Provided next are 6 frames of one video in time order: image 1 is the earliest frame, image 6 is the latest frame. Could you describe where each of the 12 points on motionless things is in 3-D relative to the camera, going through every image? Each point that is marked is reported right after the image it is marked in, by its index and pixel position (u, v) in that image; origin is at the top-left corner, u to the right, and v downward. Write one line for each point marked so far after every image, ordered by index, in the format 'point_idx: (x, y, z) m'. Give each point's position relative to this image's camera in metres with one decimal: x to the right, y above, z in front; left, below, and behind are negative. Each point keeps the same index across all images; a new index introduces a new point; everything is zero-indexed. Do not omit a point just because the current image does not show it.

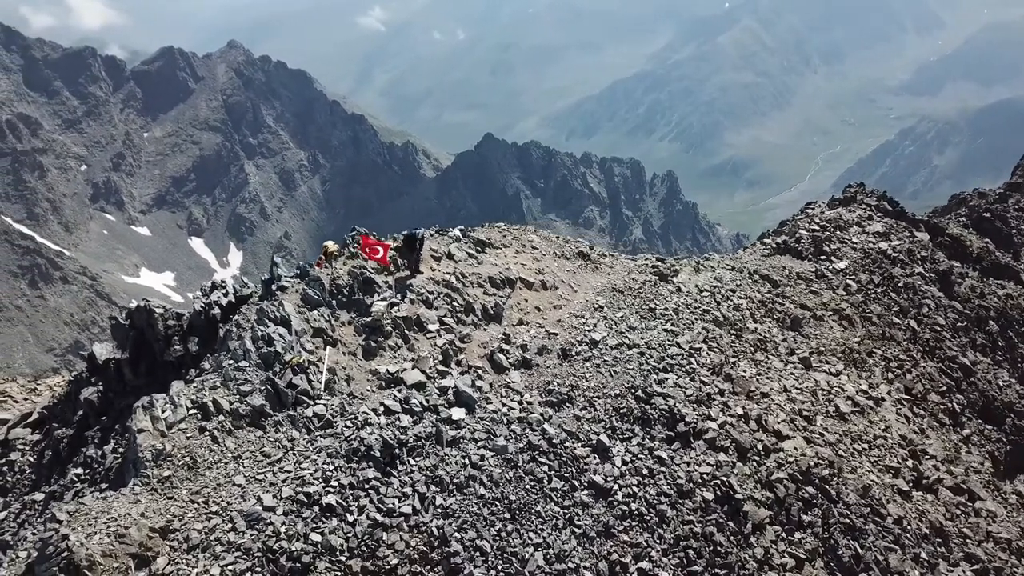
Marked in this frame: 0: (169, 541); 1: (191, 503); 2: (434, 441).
0: (-6.6, -4.9, +15.5) m
1: (-6.5, -4.3, +16.2) m
2: (-1.9, -3.7, +19.4) m
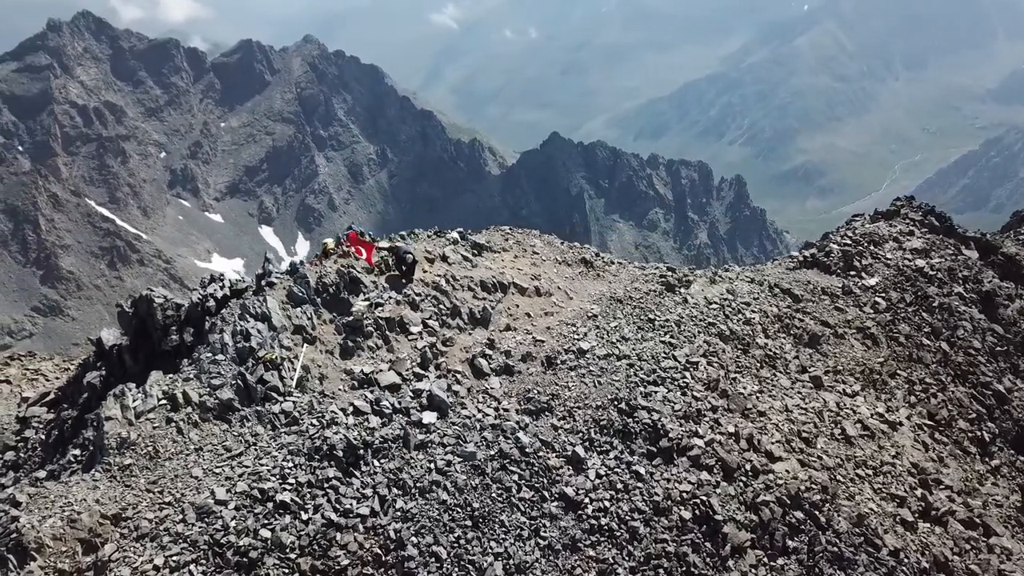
0: (-7.8, -4.7, +15.9) m
1: (-7.5, -4.2, +16.5) m
2: (-2.7, -3.8, +19.4) m
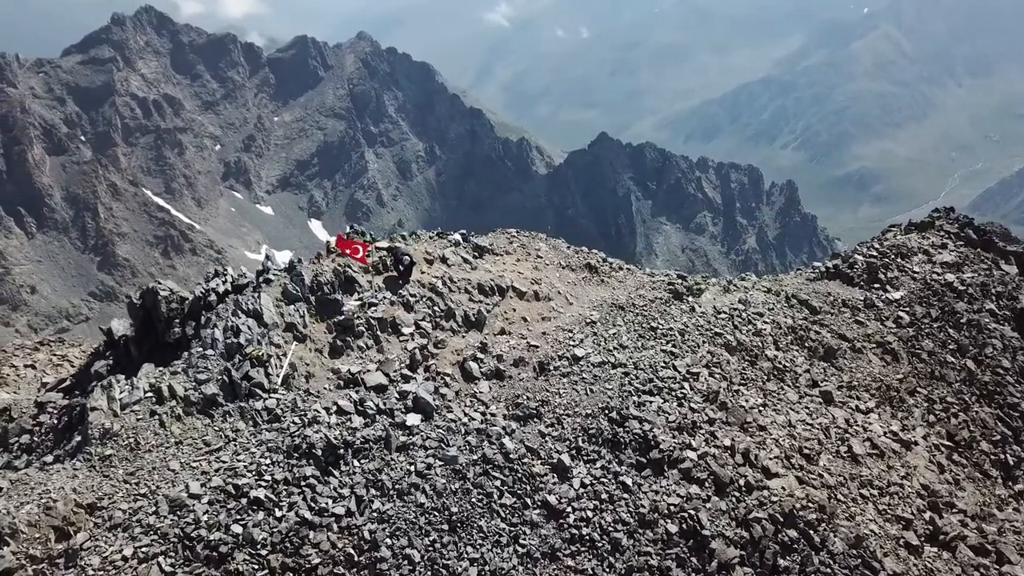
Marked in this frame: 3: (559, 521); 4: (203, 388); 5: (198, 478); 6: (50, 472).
0: (-8.4, -4.6, +16.2) m
1: (-8.2, -4.1, +16.8) m
2: (-3.1, -3.8, +19.5) m
3: (+1.2, -5.7, +19.7) m
4: (-7.4, -2.4, +19.2) m
5: (-6.8, -4.1, +17.2) m
6: (-10.0, -4.0, +17.2) m
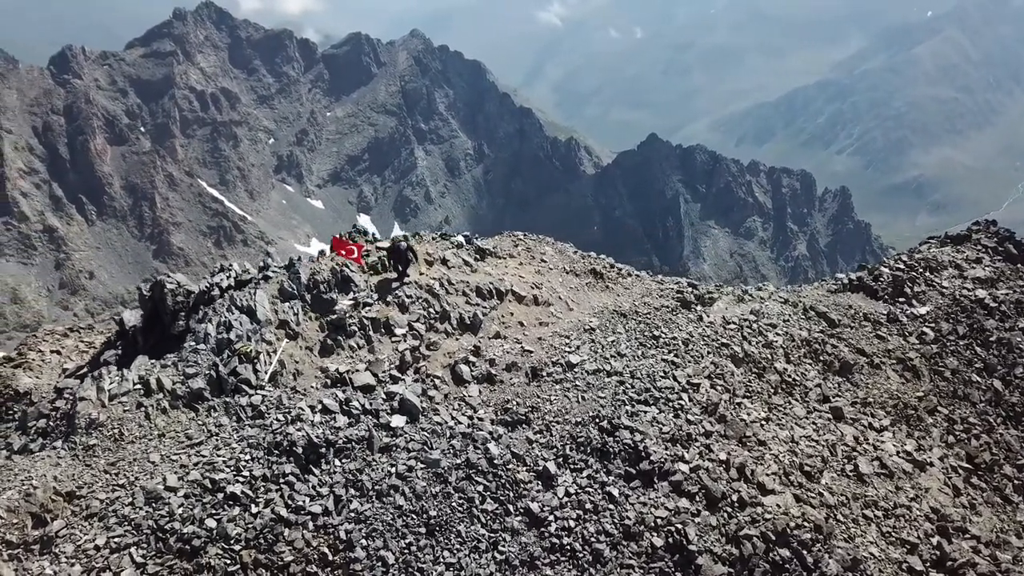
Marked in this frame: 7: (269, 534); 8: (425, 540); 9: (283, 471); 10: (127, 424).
0: (-9.1, -4.5, +16.5) m
1: (-8.7, -4.0, +17.2) m
2: (-3.6, -3.8, +19.5) m
3: (+0.7, -5.9, +19.5) m
4: (-7.8, -2.3, +19.5) m
5: (-7.3, -4.0, +17.5) m
6: (-10.5, -3.8, +17.7) m
7: (-5.2, -5.3, +17.2) m
8: (-2.0, -5.8, +18.3) m
9: (-5.2, -4.2, +18.3) m
10: (-8.8, -3.1, +18.2) m
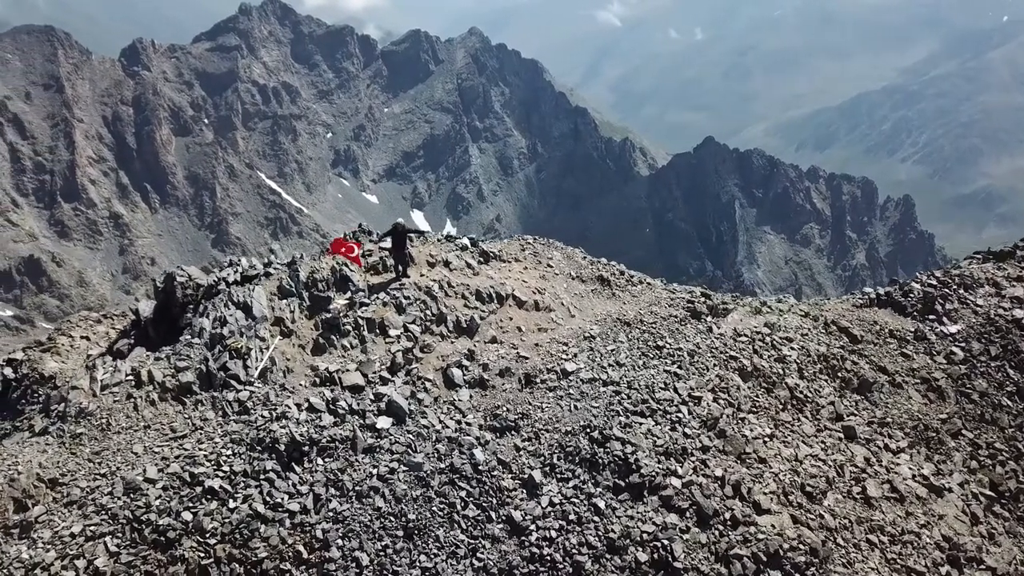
0: (-9.7, -4.3, +16.9) m
1: (-9.3, -3.8, +17.6) m
2: (-4.0, -3.9, +19.6) m
3: (+0.2, -6.0, +19.4) m
4: (-8.2, -2.2, +19.8) m
5: (-7.9, -3.9, +17.8) m
6: (-11.0, -3.5, +18.2) m
7: (-5.8, -5.3, +17.4) m
8: (-2.6, -5.8, +18.3) m
9: (-5.7, -4.1, +18.5) m
10: (-9.2, -2.9, +18.6) m
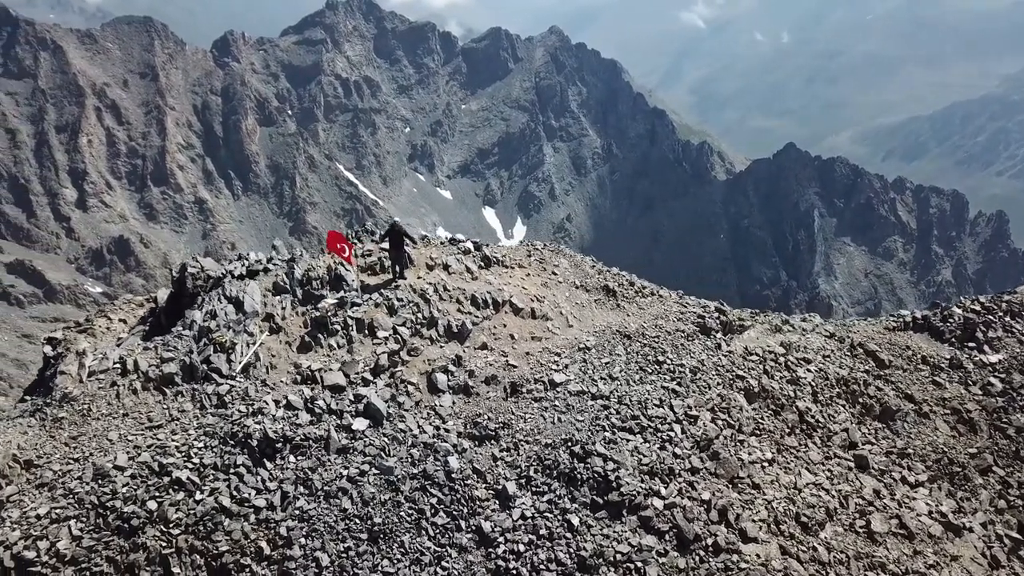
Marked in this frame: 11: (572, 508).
0: (-10.6, -4.0, +17.5) m
1: (-10.1, -3.6, +18.1) m
2: (-4.7, -3.9, +19.7) m
3: (-0.6, -6.2, +19.1) m
4: (-8.7, -2.0, +20.3) m
5: (-8.7, -3.7, +18.2) m
6: (-11.8, -3.2, +18.9) m
7: (-6.8, -5.2, +17.7) m
8: (-3.5, -5.9, +18.3) m
9: (-6.5, -4.0, +18.7) m
10: (-9.9, -2.7, +19.2) m
11: (+1.5, -5.5, +20.2) m
